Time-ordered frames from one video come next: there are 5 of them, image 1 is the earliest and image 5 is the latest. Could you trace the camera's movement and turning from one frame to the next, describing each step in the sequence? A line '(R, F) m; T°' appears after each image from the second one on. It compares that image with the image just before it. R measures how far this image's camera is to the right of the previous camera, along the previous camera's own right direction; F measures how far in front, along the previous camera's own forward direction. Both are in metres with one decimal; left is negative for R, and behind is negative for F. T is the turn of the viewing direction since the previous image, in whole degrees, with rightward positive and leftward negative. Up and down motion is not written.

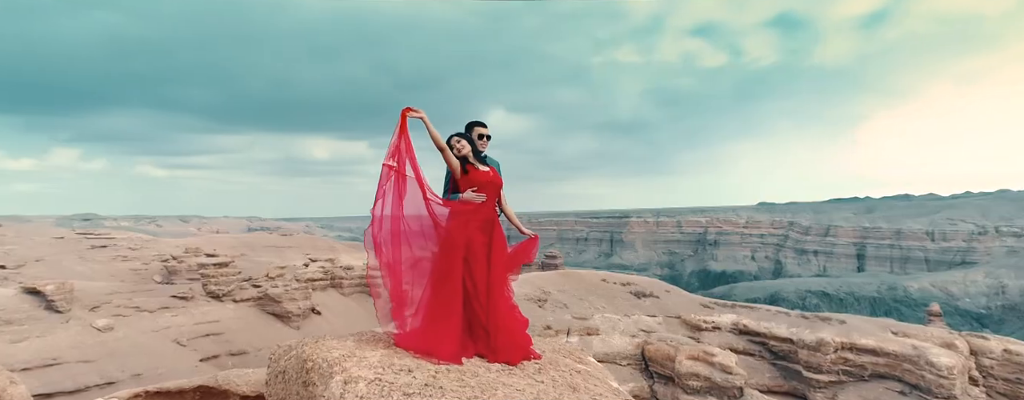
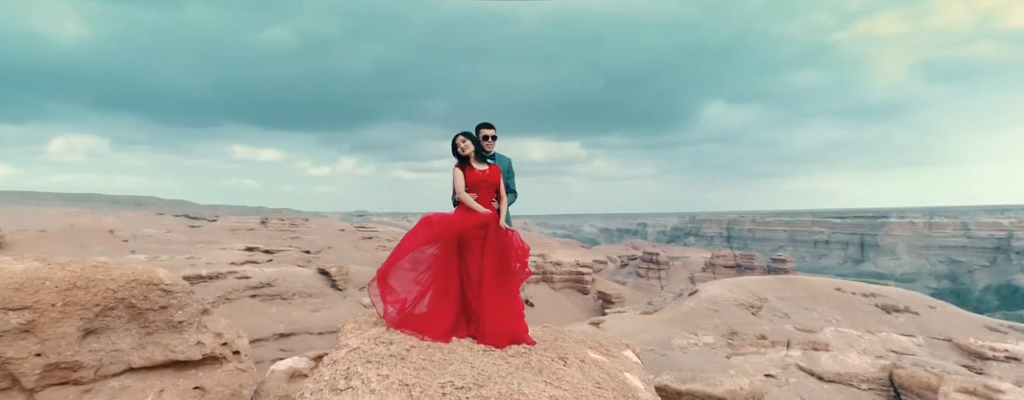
(-0.3, +2.1) m; -24°
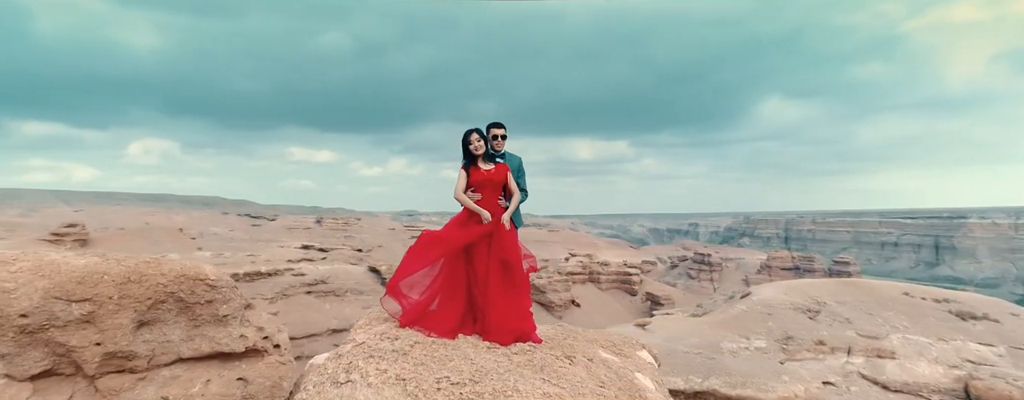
(+0.1, 0.0) m; -5°
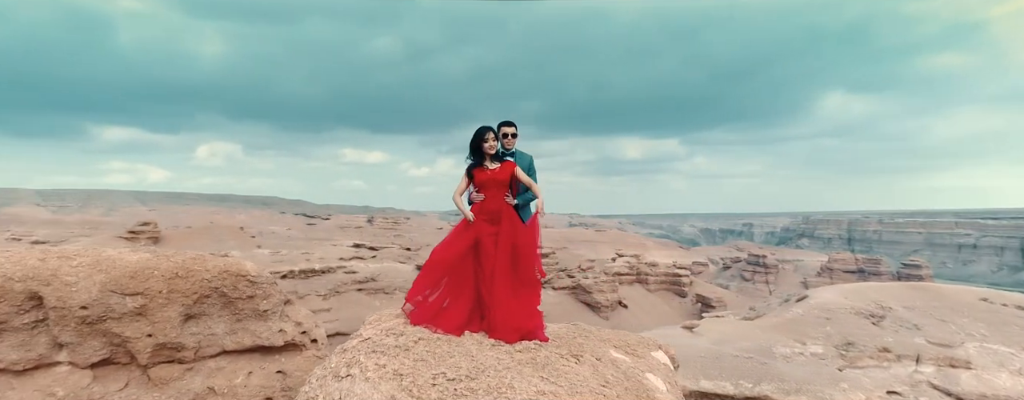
(+0.1, 0.0) m; -5°
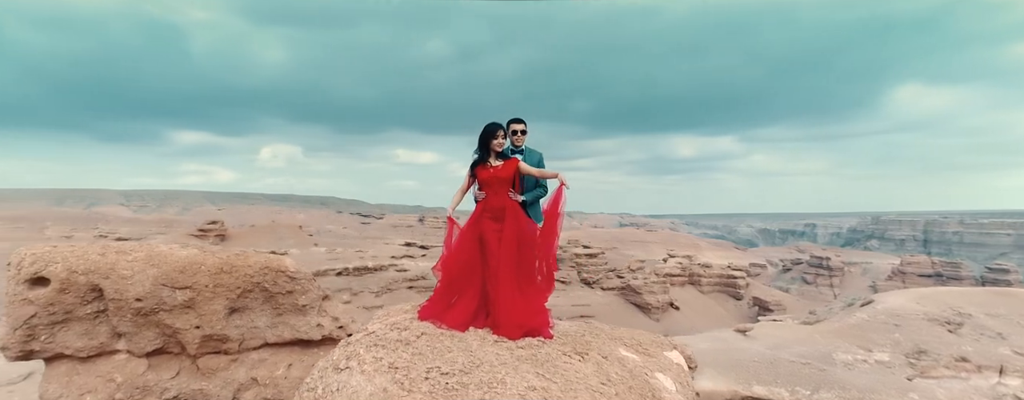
(+0.1, 0.0) m; -5°
